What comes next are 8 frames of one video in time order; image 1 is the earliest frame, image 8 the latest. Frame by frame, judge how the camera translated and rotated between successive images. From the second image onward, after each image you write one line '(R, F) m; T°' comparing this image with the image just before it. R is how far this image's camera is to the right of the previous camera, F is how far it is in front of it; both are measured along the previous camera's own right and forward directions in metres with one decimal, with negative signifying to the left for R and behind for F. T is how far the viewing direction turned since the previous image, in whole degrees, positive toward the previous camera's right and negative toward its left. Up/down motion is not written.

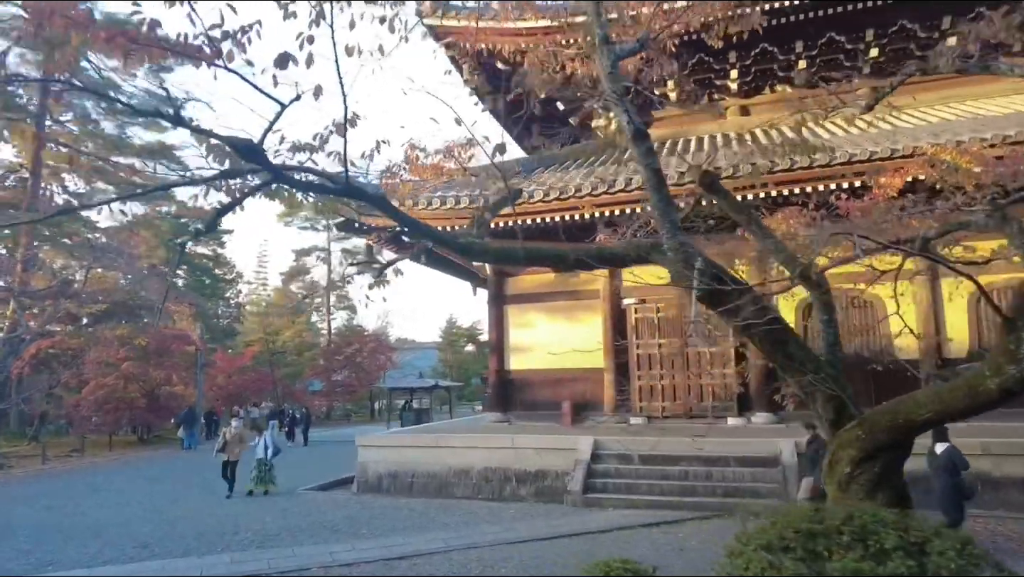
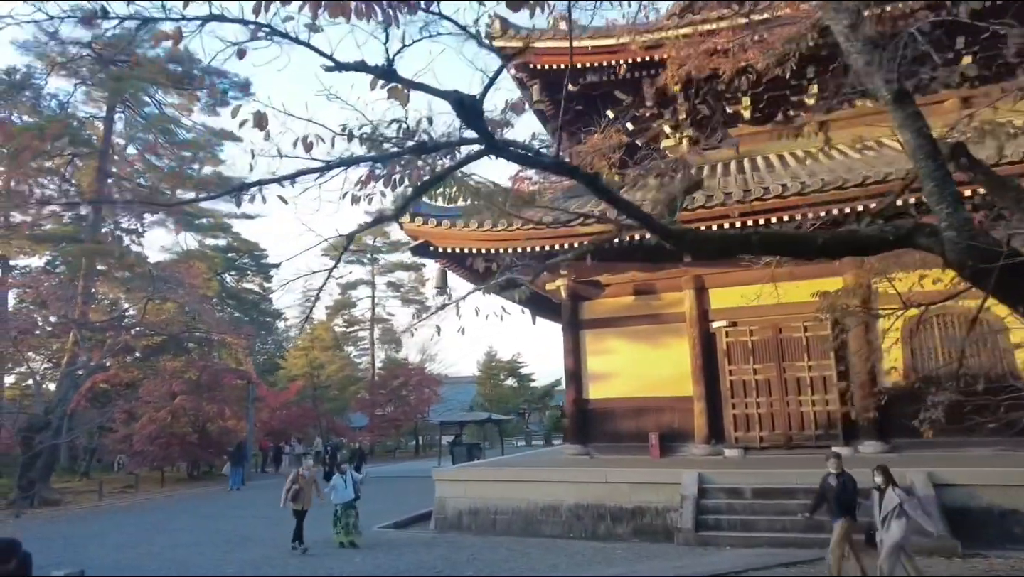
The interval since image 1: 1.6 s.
(-1.0, +0.6) m; -2°
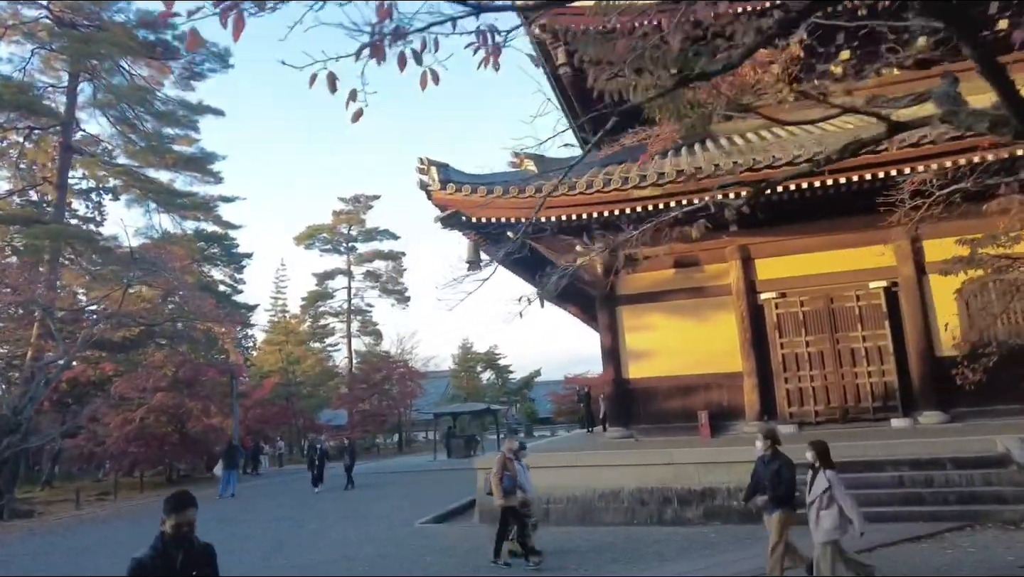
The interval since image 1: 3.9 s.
(-1.5, +0.9) m; +4°
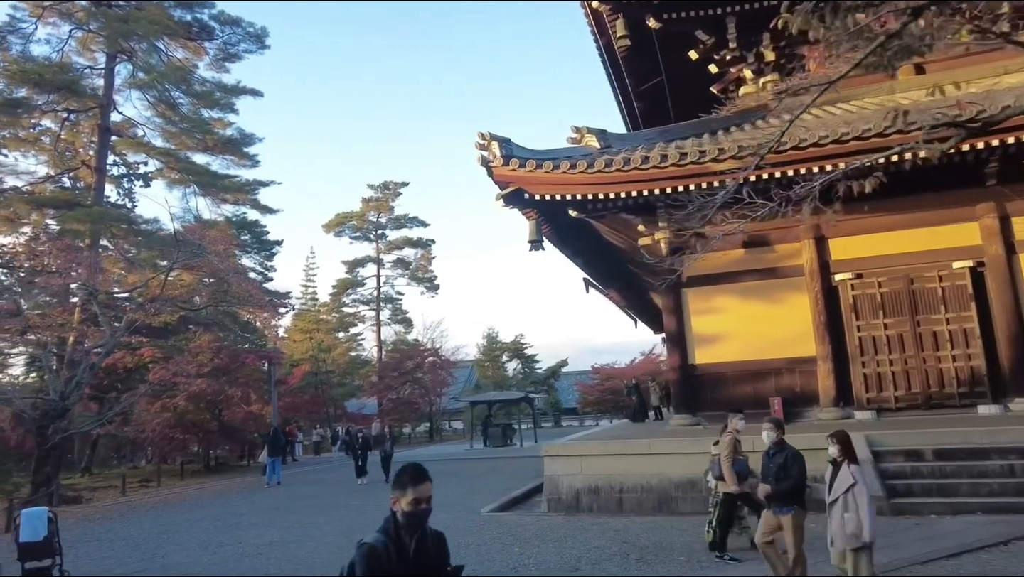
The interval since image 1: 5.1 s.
(-0.8, +0.4) m; -1°
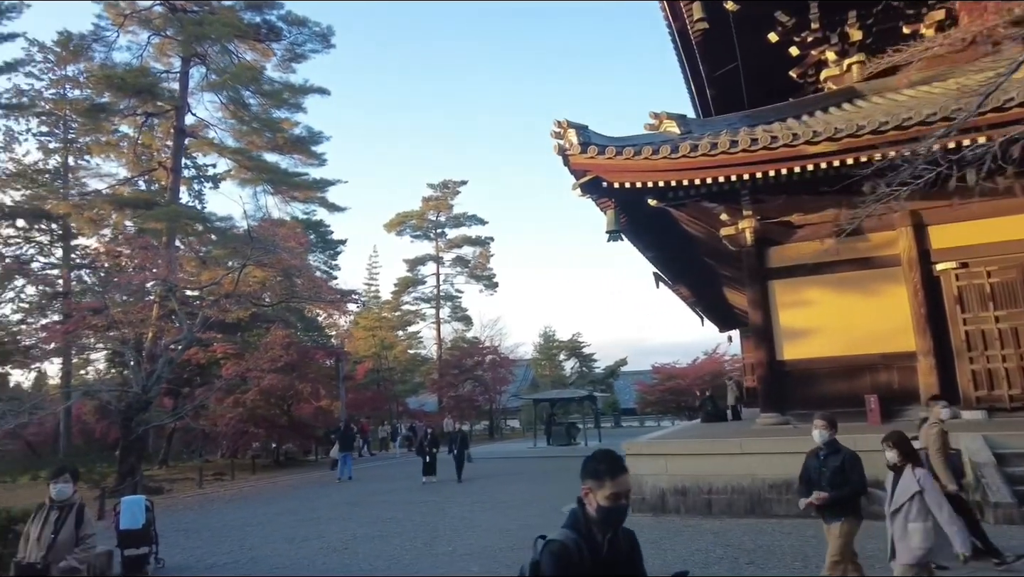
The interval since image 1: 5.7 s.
(-0.4, +0.3) m; -4°
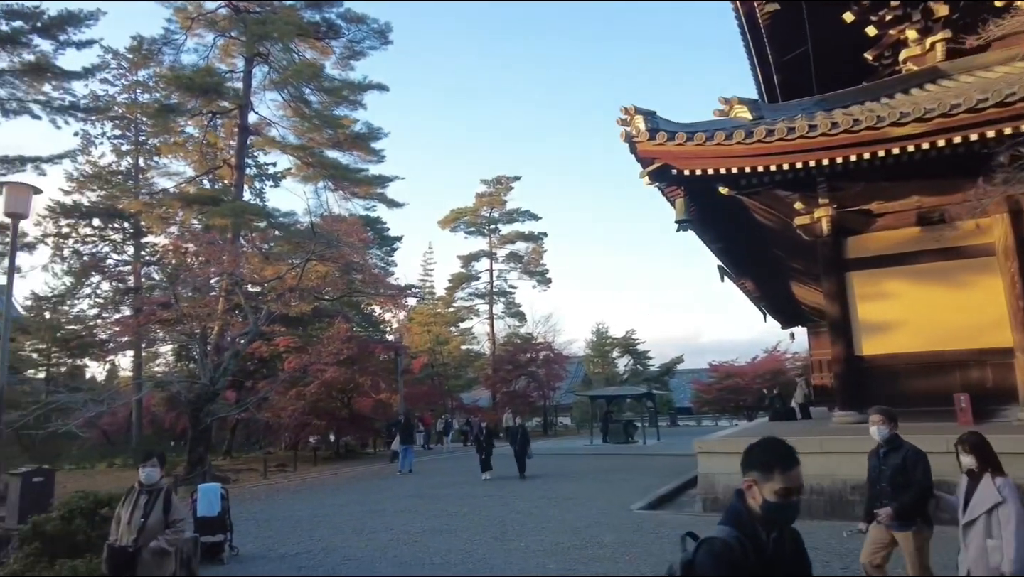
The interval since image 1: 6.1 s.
(-0.2, +0.2) m; -4°
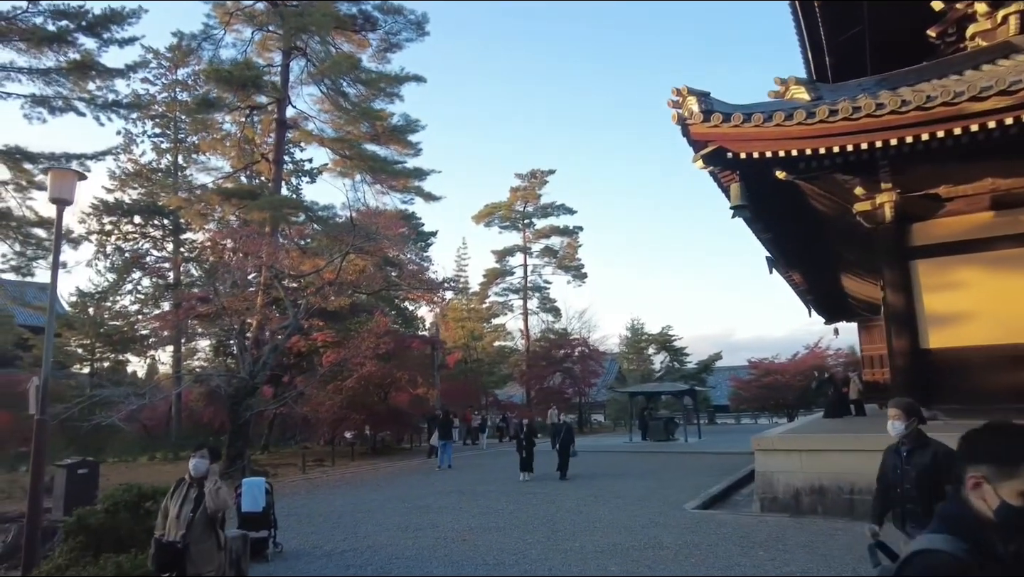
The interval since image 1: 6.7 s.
(-0.2, +0.3) m; -3°
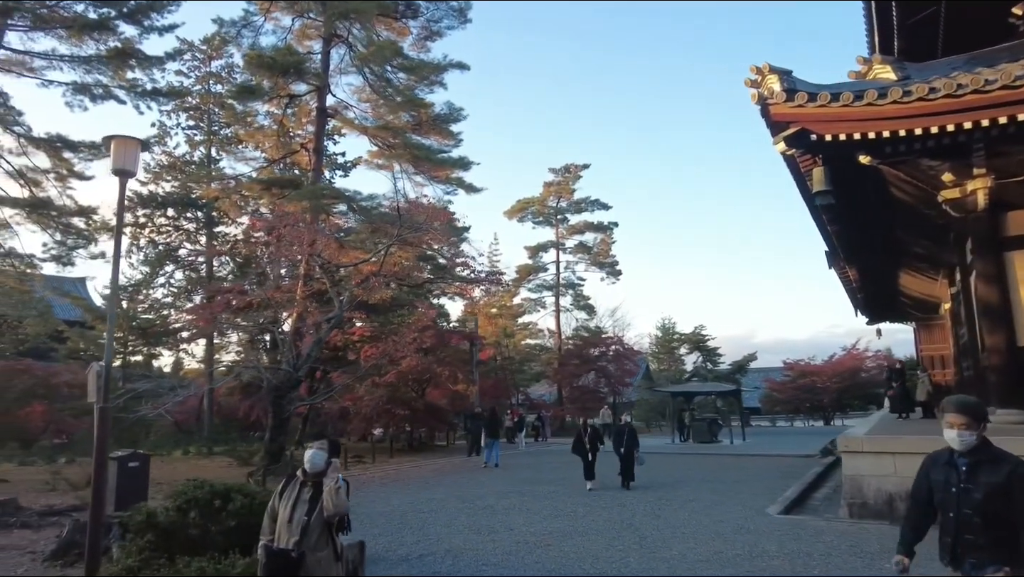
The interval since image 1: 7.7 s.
(-0.7, +0.5) m; -2°
